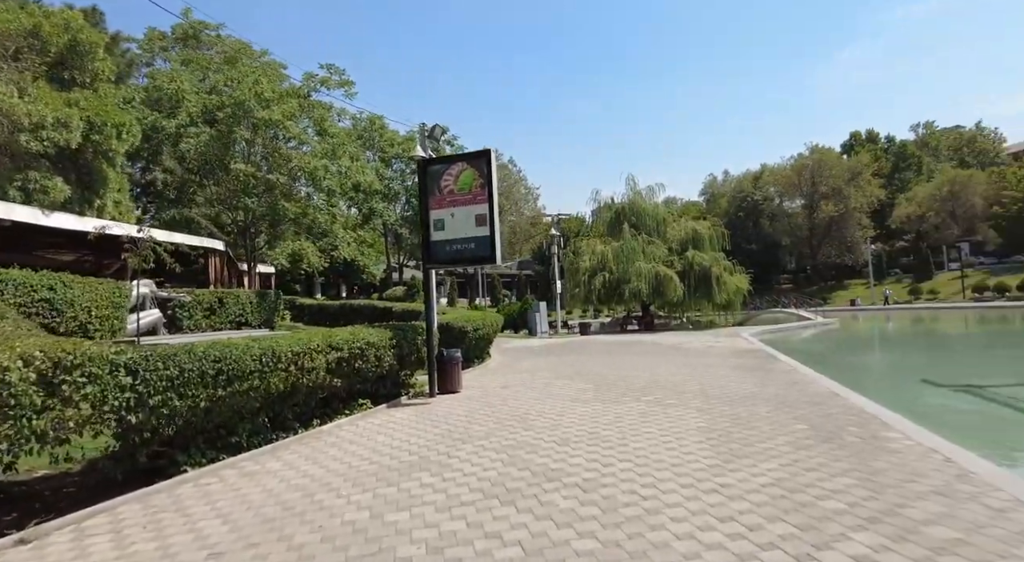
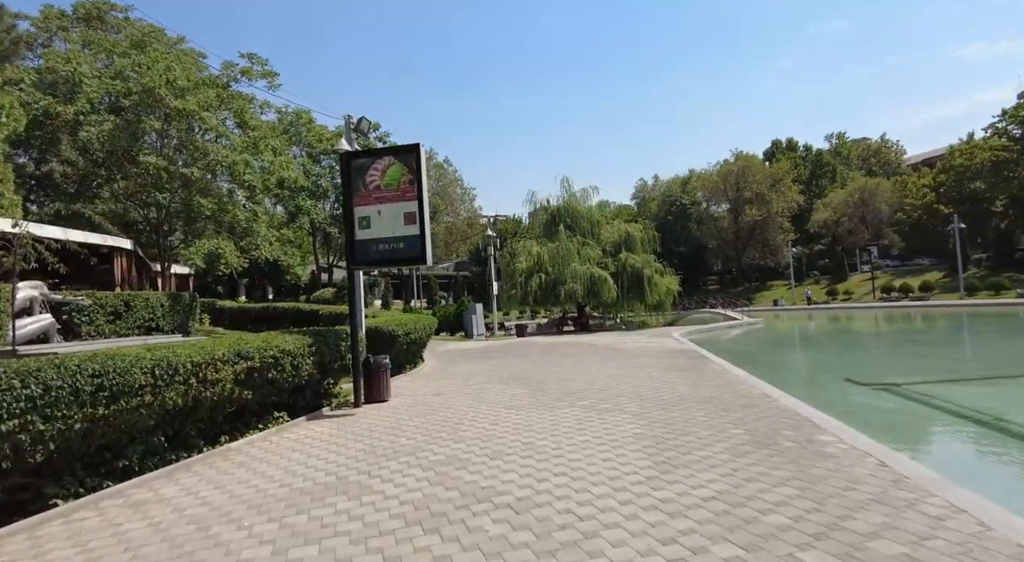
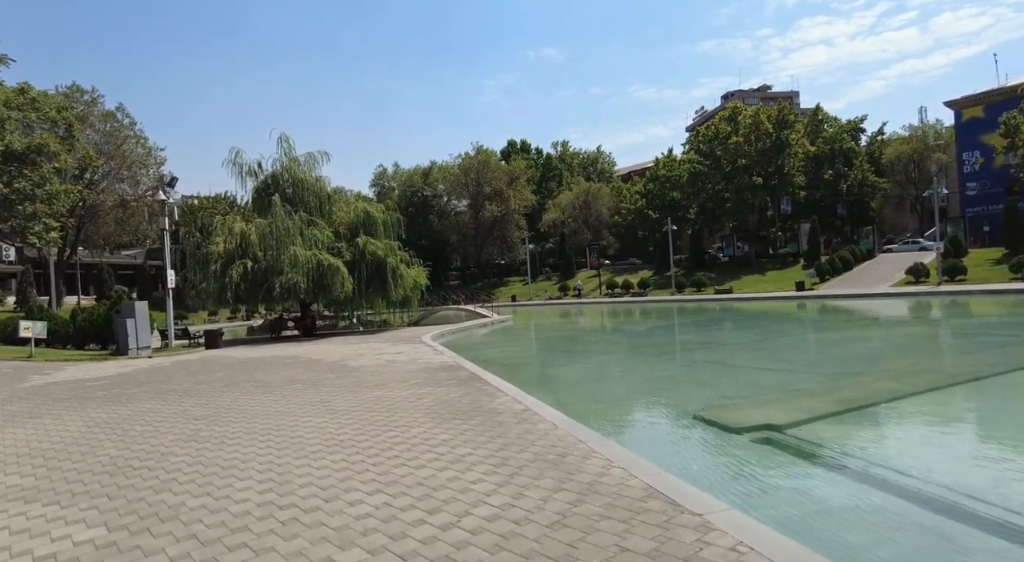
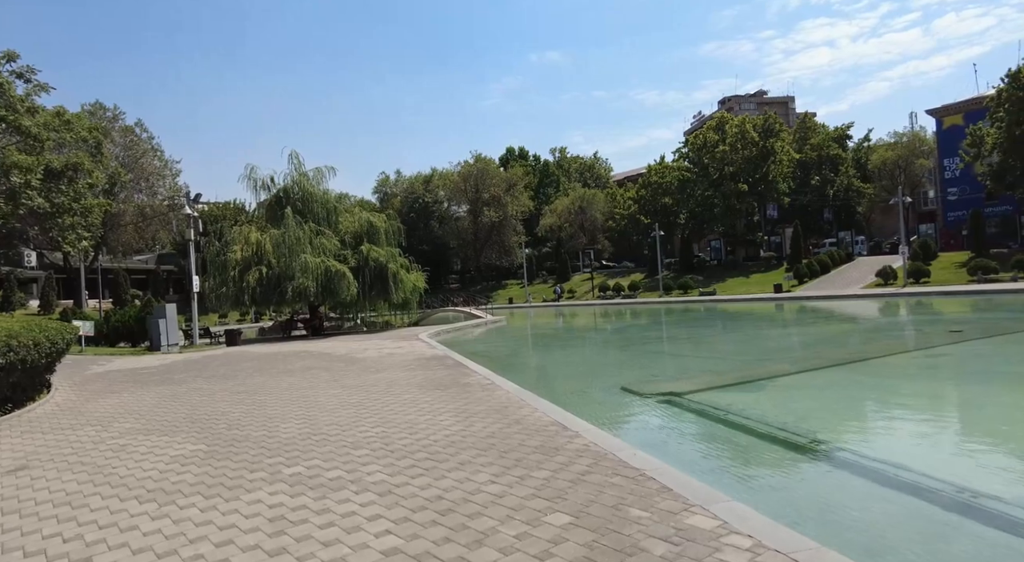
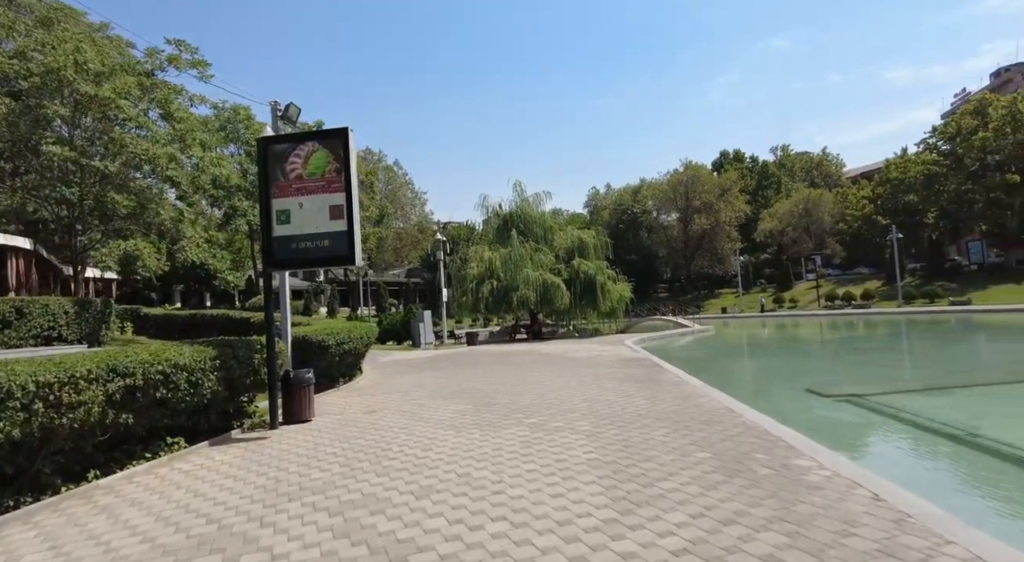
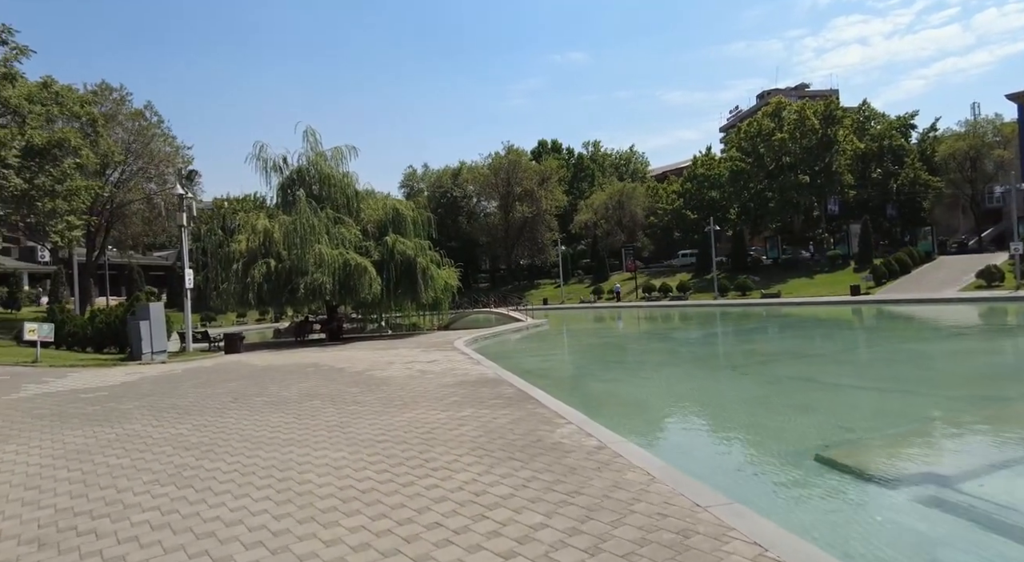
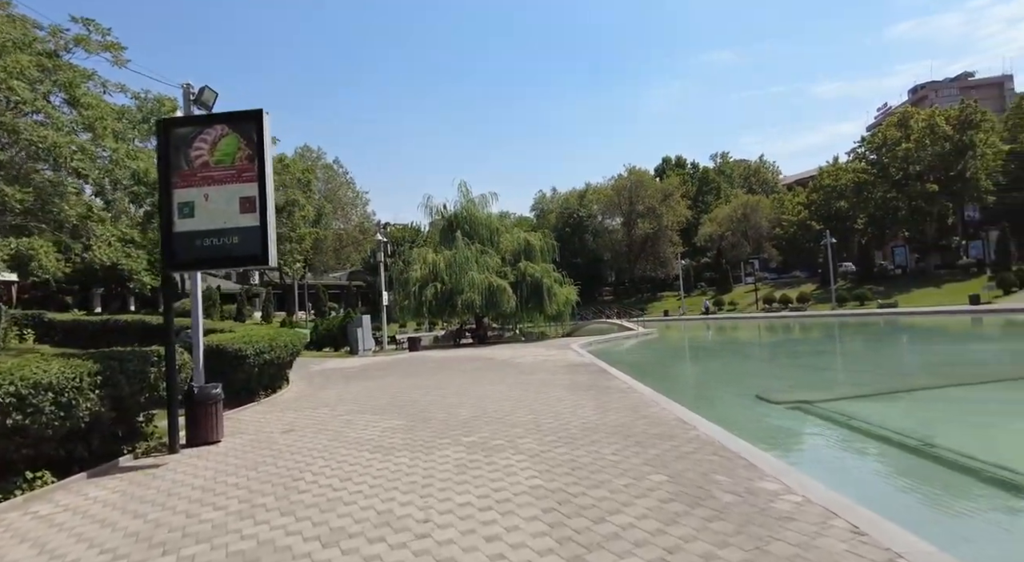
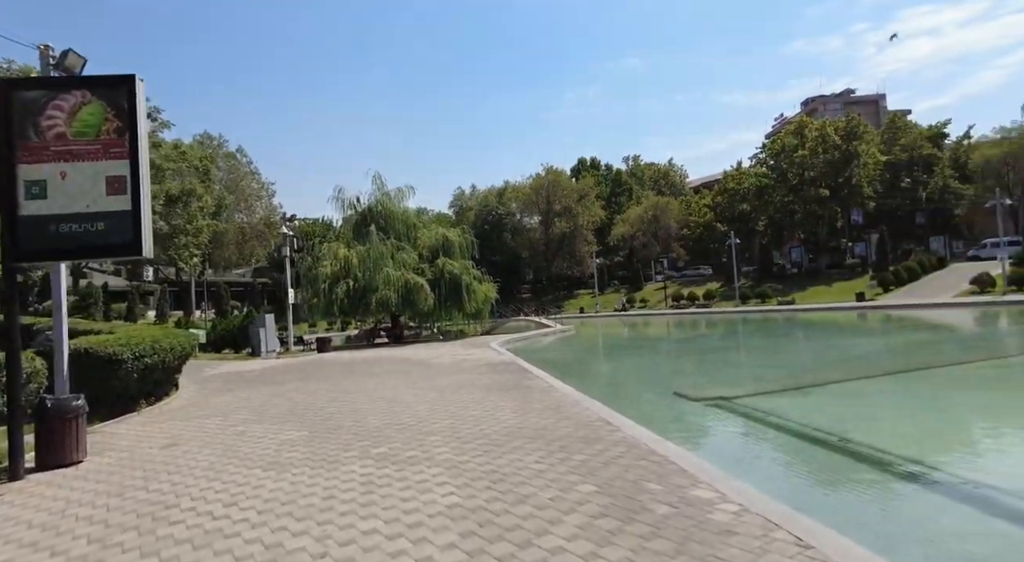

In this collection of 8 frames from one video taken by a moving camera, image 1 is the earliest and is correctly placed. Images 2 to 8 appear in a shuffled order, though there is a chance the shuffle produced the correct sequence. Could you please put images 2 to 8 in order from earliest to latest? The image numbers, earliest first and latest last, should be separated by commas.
2, 5, 7, 8, 4, 3, 6
